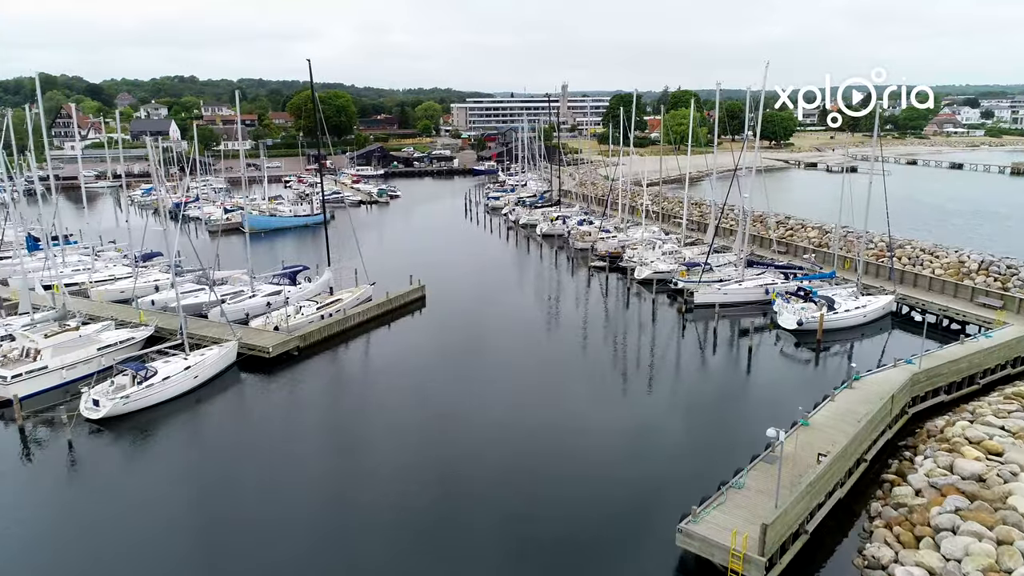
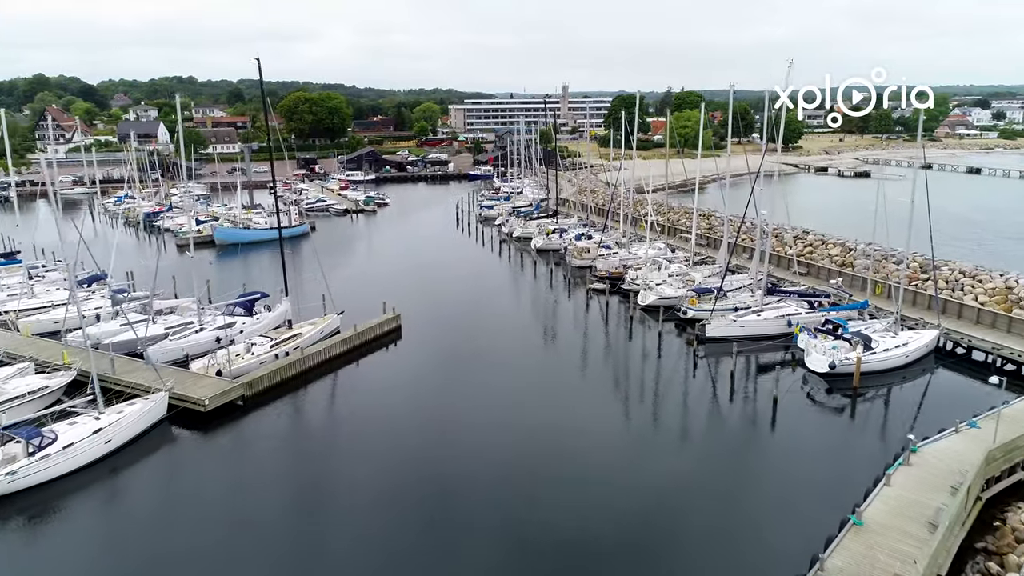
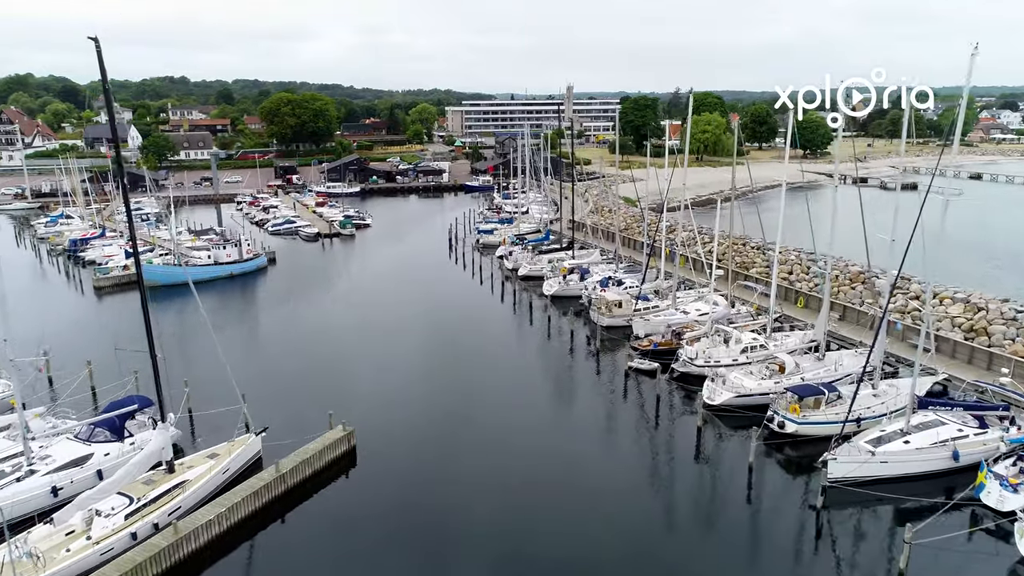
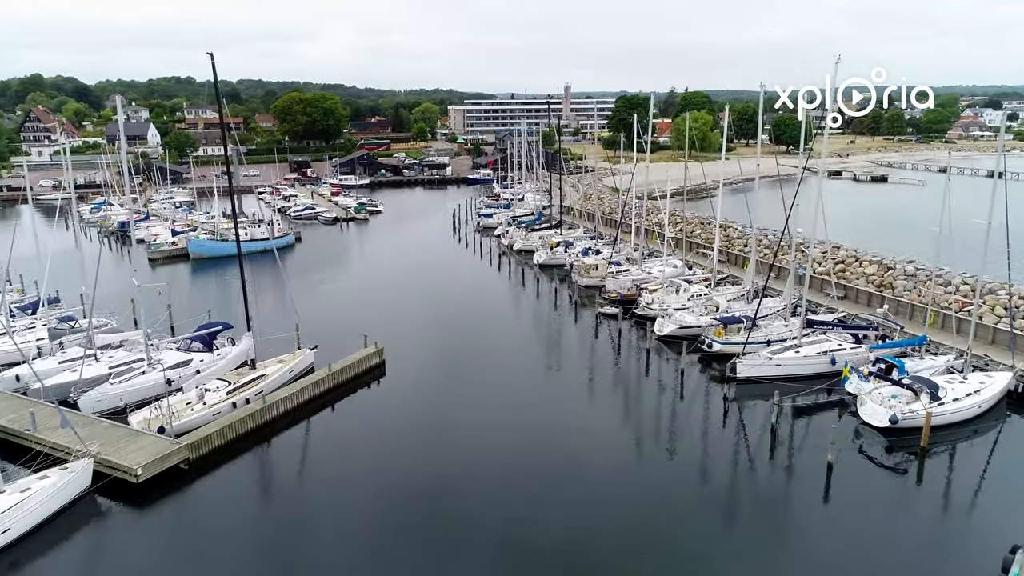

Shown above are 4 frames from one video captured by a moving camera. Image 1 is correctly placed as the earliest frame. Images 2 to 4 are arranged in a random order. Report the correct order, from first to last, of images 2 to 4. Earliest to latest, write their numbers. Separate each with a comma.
2, 4, 3
